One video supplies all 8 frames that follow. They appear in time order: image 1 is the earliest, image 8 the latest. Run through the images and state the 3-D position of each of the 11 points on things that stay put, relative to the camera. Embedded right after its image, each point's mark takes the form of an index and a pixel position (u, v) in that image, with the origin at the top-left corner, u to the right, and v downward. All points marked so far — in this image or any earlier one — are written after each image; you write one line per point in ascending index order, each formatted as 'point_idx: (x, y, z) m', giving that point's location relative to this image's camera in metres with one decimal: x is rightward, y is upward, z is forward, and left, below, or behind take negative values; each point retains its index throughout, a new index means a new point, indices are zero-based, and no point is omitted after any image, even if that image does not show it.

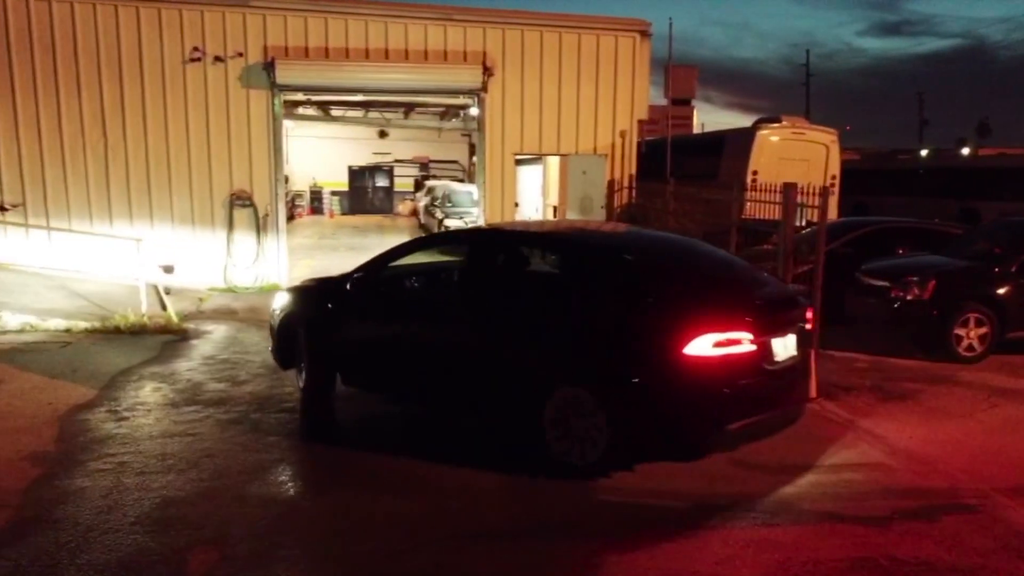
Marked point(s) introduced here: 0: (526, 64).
0: (+0.2, +3.4, +14.0) m
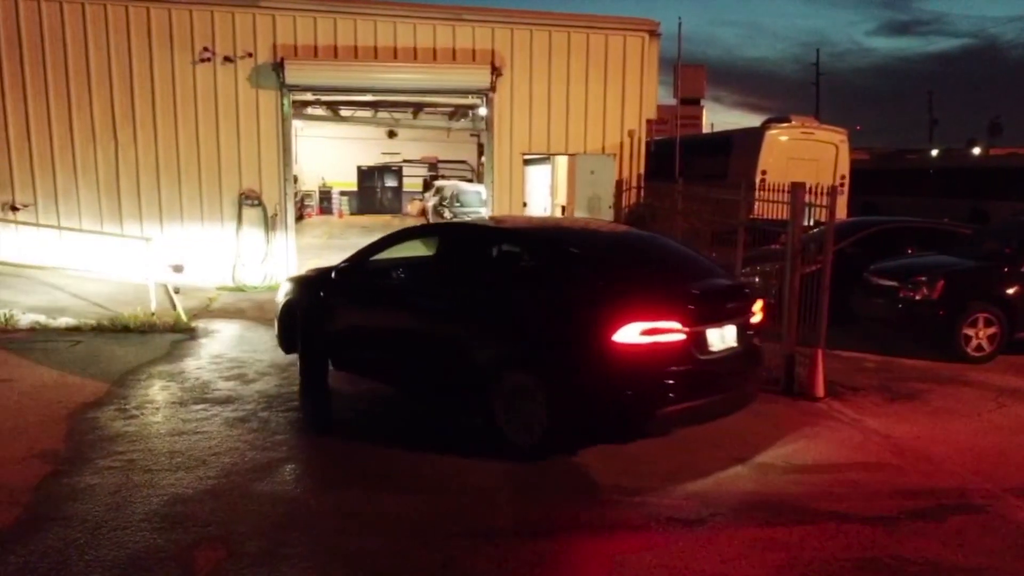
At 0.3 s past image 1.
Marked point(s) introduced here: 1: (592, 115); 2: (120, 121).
0: (+0.3, +3.4, +14.0) m
1: (+1.2, +2.7, +14.4) m
2: (-5.5, +2.3, +13.2) m
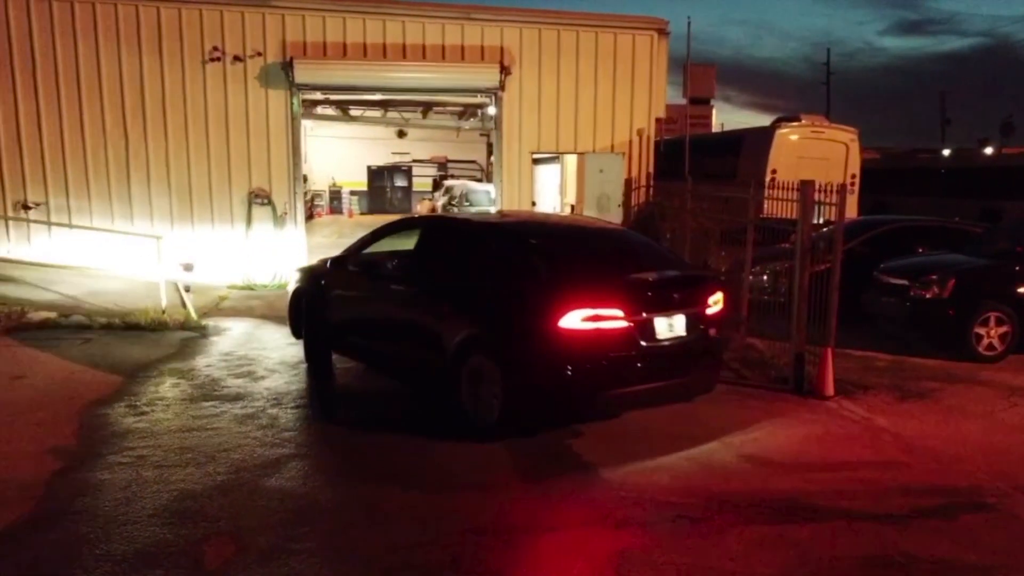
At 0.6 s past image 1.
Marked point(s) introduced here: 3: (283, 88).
0: (+0.5, +3.4, +14.0) m
1: (+1.4, +2.7, +14.4) m
2: (-5.4, +2.4, +13.2) m
3: (-3.3, +2.9, +13.5) m
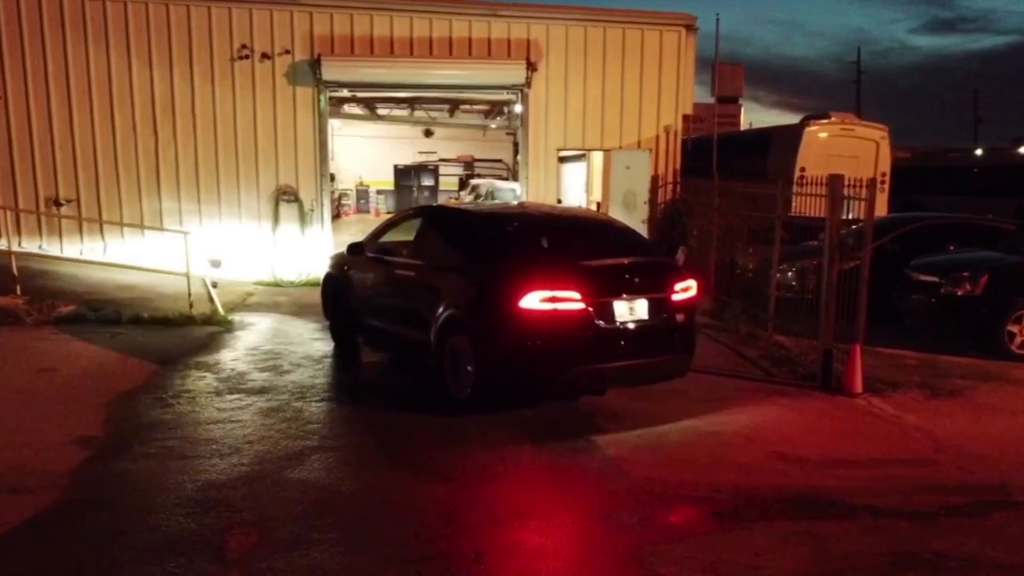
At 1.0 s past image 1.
0: (+0.9, +3.4, +14.0) m
1: (+1.8, +2.7, +14.3) m
2: (-5.0, +2.4, +13.3) m
3: (-2.9, +2.9, +13.5) m
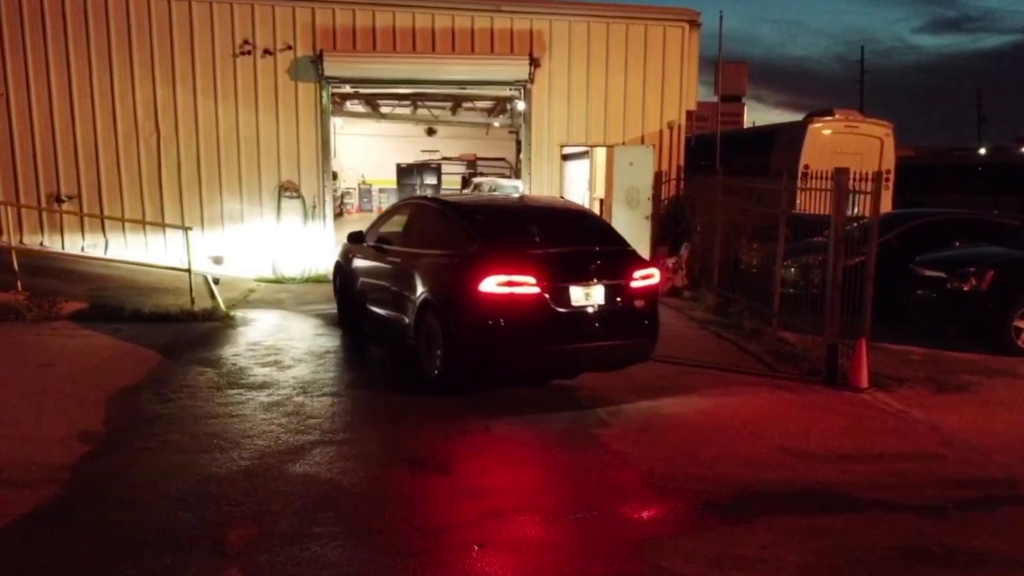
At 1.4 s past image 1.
0: (+0.9, +3.5, +13.9) m
1: (+1.8, +2.8, +14.2) m
2: (-5.0, +2.5, +13.3) m
3: (-2.9, +3.0, +13.5) m
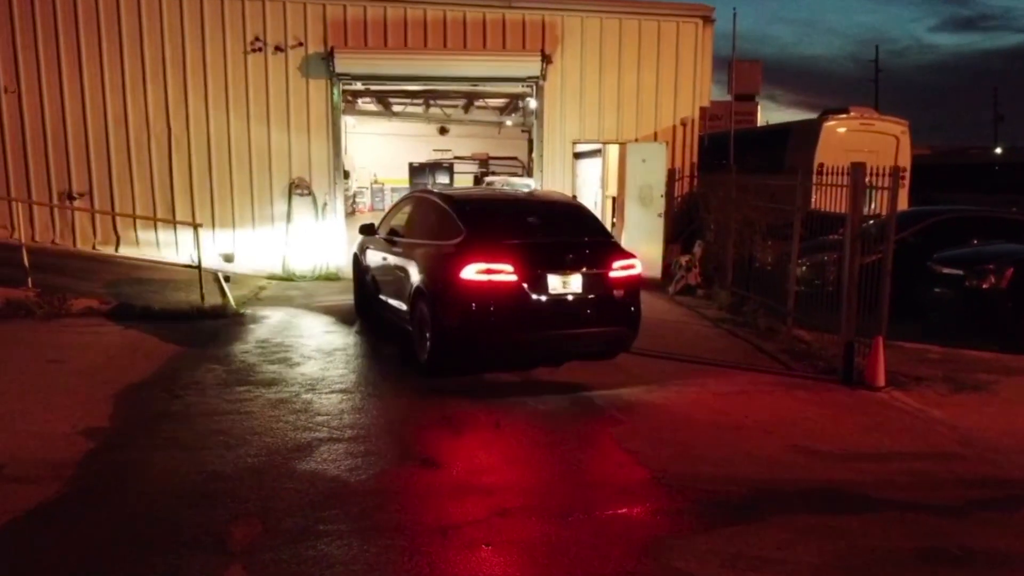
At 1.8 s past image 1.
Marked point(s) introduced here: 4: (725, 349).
0: (+1.1, +3.5, +13.8) m
1: (+2.0, +2.8, +14.1) m
2: (-4.8, +2.5, +13.3) m
3: (-2.7, +3.0, +13.4) m
4: (+2.1, -0.6, +9.3) m
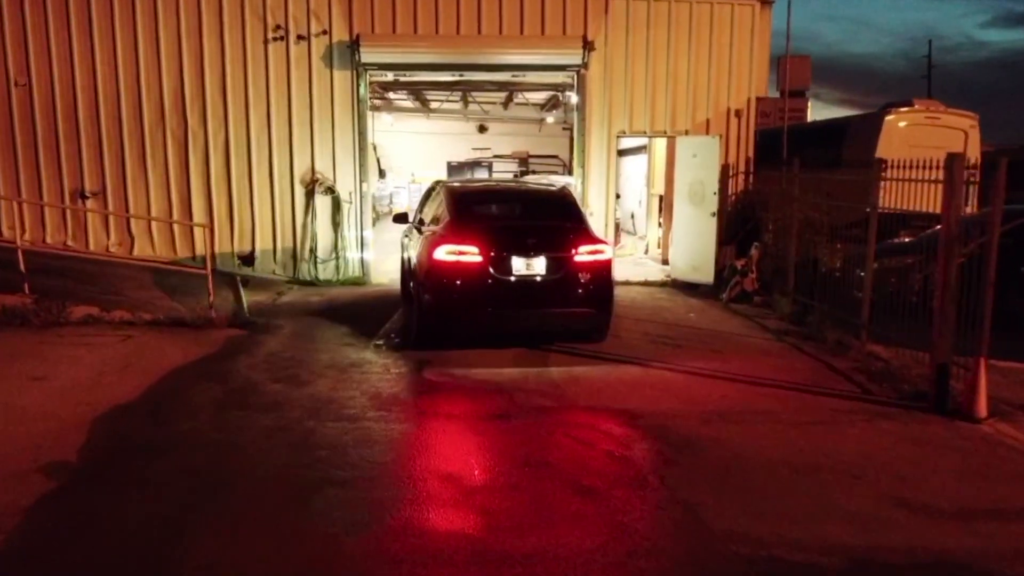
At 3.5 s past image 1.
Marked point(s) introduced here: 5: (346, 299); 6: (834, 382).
0: (+1.6, +3.4, +12.7) m
1: (+2.5, +2.7, +13.0) m
2: (-4.3, +2.4, +12.5) m
3: (-2.2, +2.9, +12.5) m
4: (+2.4, -0.7, +8.2) m
5: (-2.1, -0.1, +11.8) m
6: (+2.6, -0.8, +7.6) m
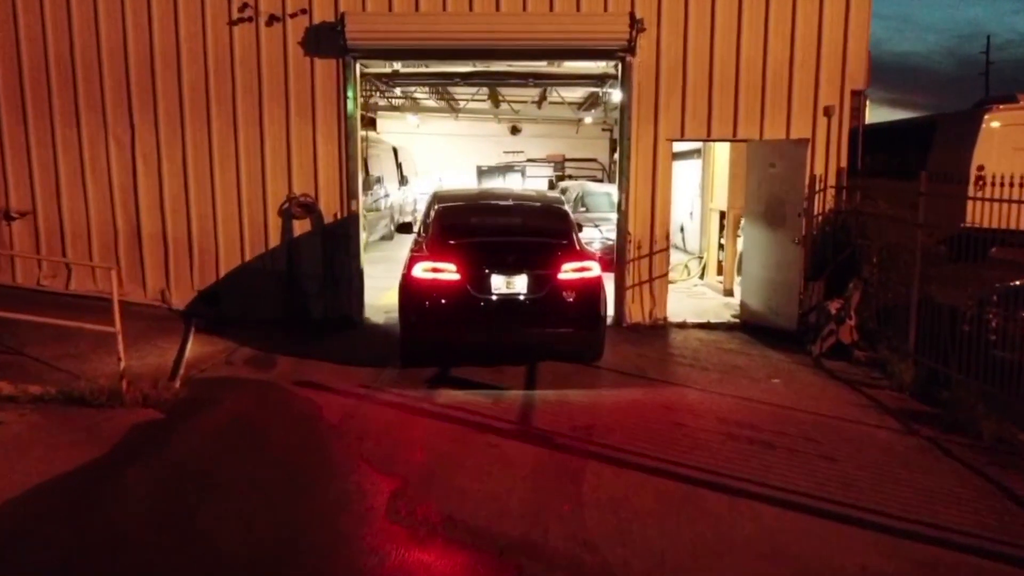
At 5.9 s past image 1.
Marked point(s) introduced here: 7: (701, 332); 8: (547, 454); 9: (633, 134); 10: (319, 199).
0: (+1.9, +2.9, +10.0) m
1: (+2.8, +2.2, +10.2) m
2: (-4.0, +2.0, +10.0) m
3: (-1.9, +2.5, +10.0) m
4: (+2.5, -1.2, +5.4) m
5: (-1.8, -0.6, +9.2) m
6: (+2.7, -1.3, +4.9) m
7: (+2.0, -0.5, +10.2) m
8: (+0.2, -1.1, +5.9) m
9: (+1.3, +1.7, +10.2) m
10: (-2.1, +1.0, +10.3) m
